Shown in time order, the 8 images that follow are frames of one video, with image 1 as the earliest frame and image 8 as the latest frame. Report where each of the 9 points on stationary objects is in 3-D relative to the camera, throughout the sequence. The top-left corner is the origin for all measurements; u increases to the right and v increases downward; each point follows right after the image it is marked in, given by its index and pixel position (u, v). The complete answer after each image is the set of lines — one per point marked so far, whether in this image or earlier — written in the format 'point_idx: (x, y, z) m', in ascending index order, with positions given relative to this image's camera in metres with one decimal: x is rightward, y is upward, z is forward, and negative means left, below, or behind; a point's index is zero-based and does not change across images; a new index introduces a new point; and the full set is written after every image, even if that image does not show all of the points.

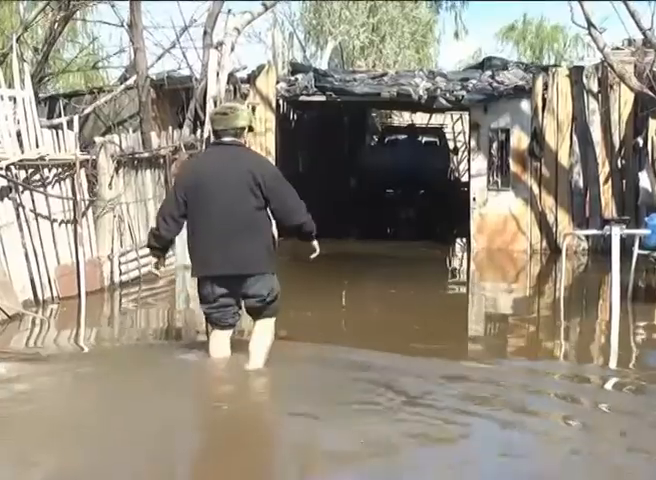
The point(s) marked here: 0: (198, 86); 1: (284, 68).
0: (-1.9, +2.2, +16.4) m
1: (-0.7, +2.7, +17.8) m
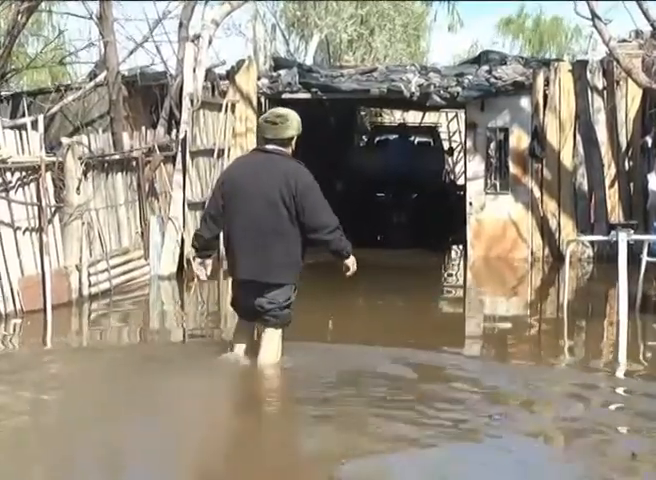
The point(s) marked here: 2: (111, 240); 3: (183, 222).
0: (-2.1, +2.1, +15.2) m
1: (-0.9, +2.6, +16.6) m
2: (-2.7, 0.0, +14.1) m
3: (-1.9, +0.2, +14.9) m
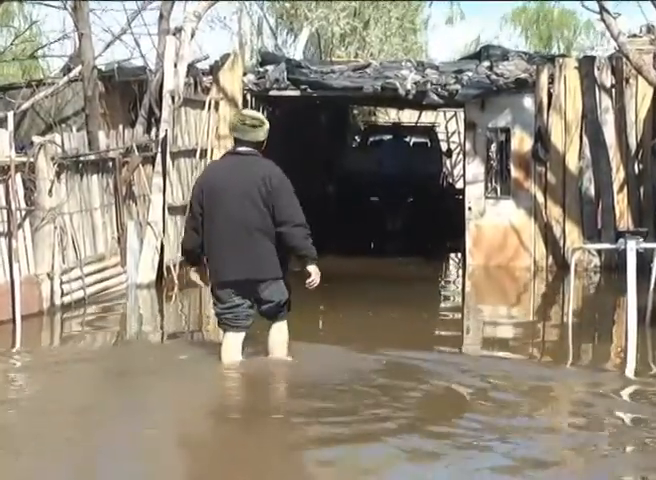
0: (-2.2, +2.0, +14.3) m
1: (-1.0, +2.5, +15.7) m
2: (-2.8, -0.1, +13.1) m
3: (-2.0, +0.2, +14.0) m
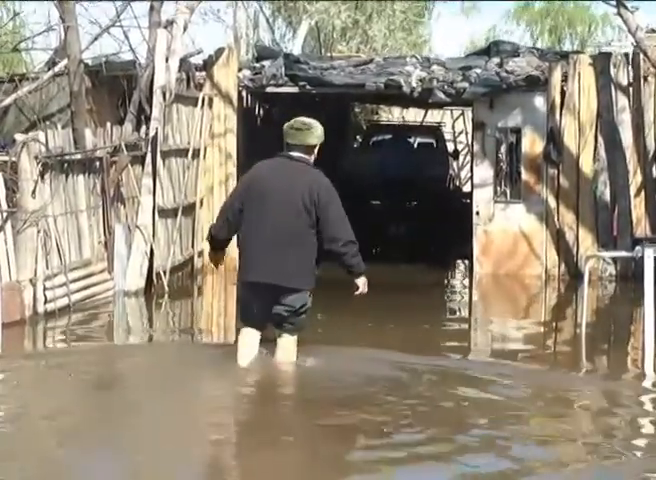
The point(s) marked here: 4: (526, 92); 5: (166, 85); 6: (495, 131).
0: (-2.2, +2.0, +13.5) m
1: (-1.0, +2.5, +14.9) m
2: (-2.8, -0.1, +12.3) m
3: (-2.0, +0.1, +13.2) m
4: (+2.3, +1.8, +13.5) m
5: (-1.9, +1.8, +13.0) m
6: (+2.0, +1.3, +13.8) m
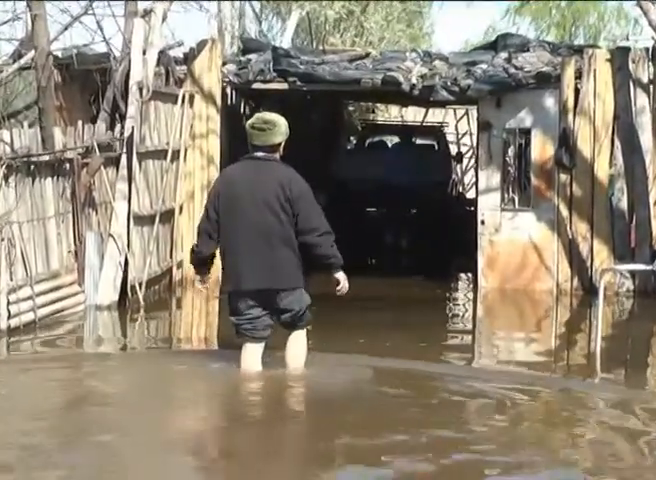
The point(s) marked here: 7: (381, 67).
0: (-2.3, +1.9, +12.3) m
1: (-1.1, +2.4, +13.8) m
2: (-2.9, -0.2, +11.2) m
3: (-2.1, 0.0, +12.0) m
4: (+2.3, +1.6, +12.4) m
5: (-1.9, +1.7, +11.9) m
6: (+1.9, +1.2, +12.6) m
7: (+0.6, +1.9, +12.6) m
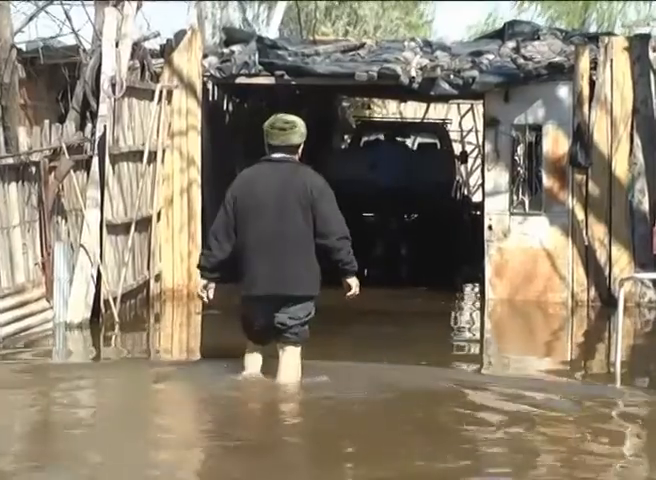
0: (-2.4, +1.8, +11.2) m
1: (-1.3, +2.2, +12.7) m
2: (-2.9, -0.3, +10.0) m
3: (-2.2, -0.1, +10.9) m
4: (+2.2, +1.6, +11.3) m
5: (-2.0, +1.6, +10.8) m
6: (+1.8, +1.1, +11.6) m
7: (+0.5, +1.8, +11.5) m
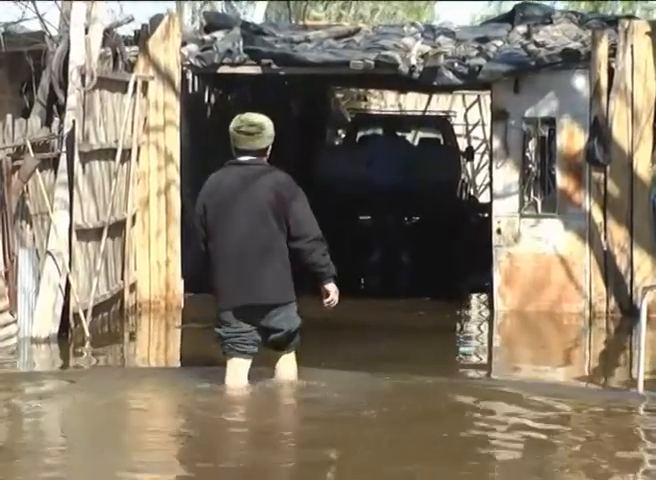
0: (-2.5, +1.7, +10.2) m
1: (-1.3, +2.2, +11.6) m
2: (-3.0, -0.4, +9.0) m
3: (-2.3, -0.2, +9.8) m
4: (+2.1, +1.5, +10.3) m
5: (-2.1, +1.5, +9.7) m
6: (+1.8, +1.1, +10.5) m
7: (+0.4, +1.8, +10.5) m
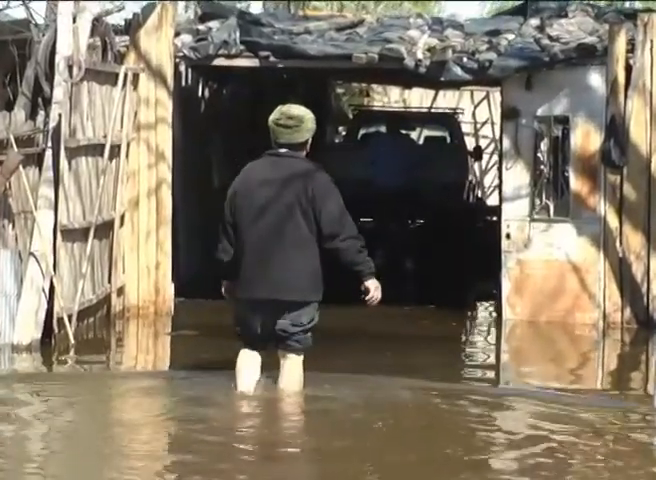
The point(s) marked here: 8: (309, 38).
0: (-2.4, +1.7, +9.6) m
1: (-1.3, +2.2, +11.1) m
2: (-3.0, -0.4, +8.4) m
3: (-2.3, -0.2, +9.3) m
4: (+2.1, +1.5, +9.7) m
5: (-2.1, +1.5, +9.2) m
6: (+1.8, +1.0, +10.0) m
7: (+0.4, +1.8, +9.9) m
8: (-0.2, +1.8, +10.1) m
